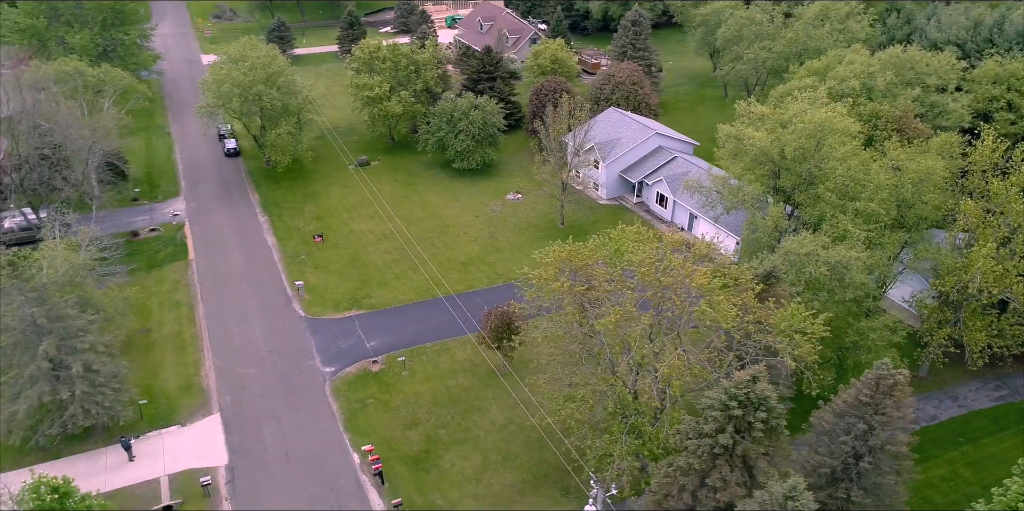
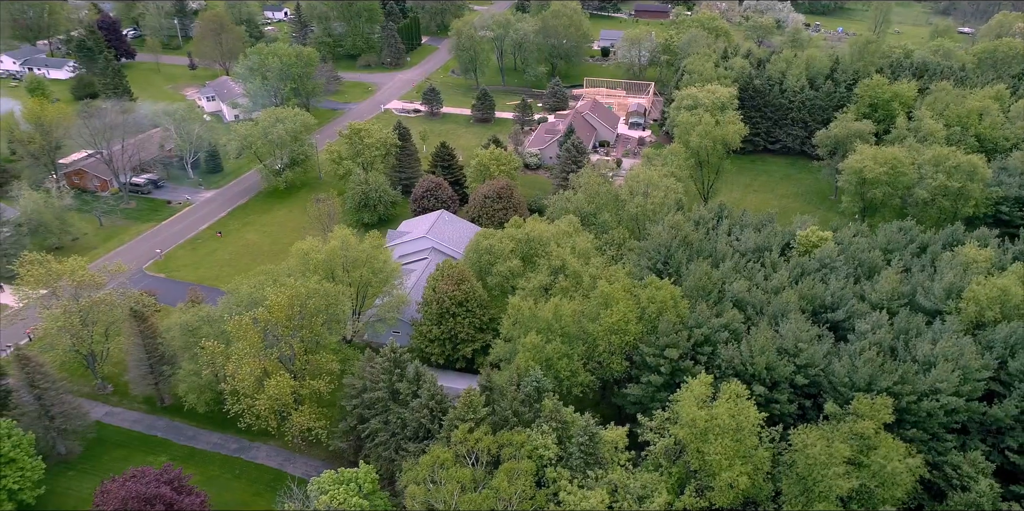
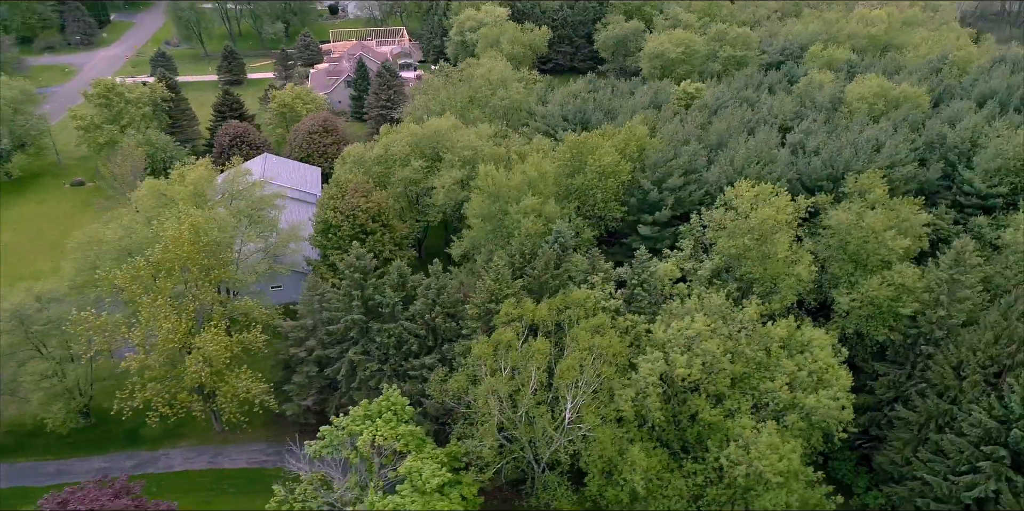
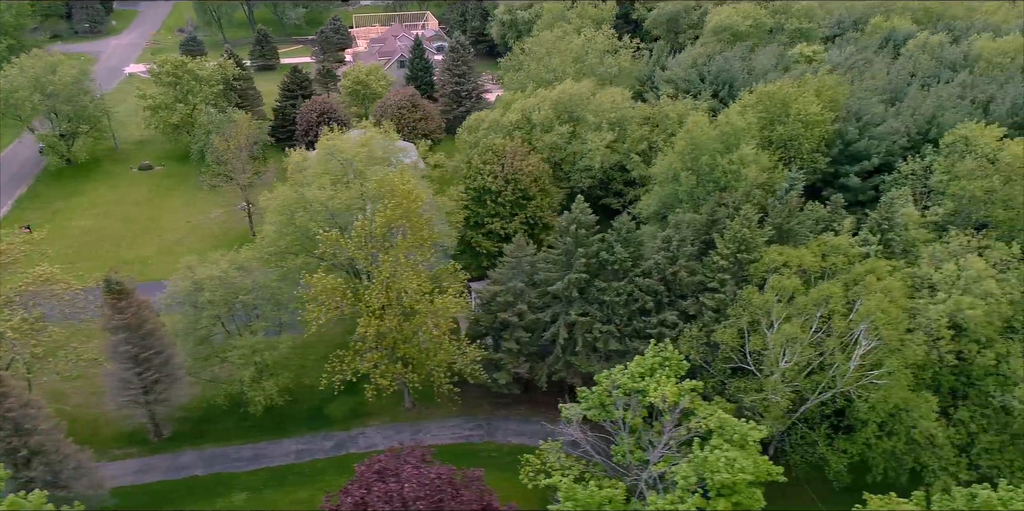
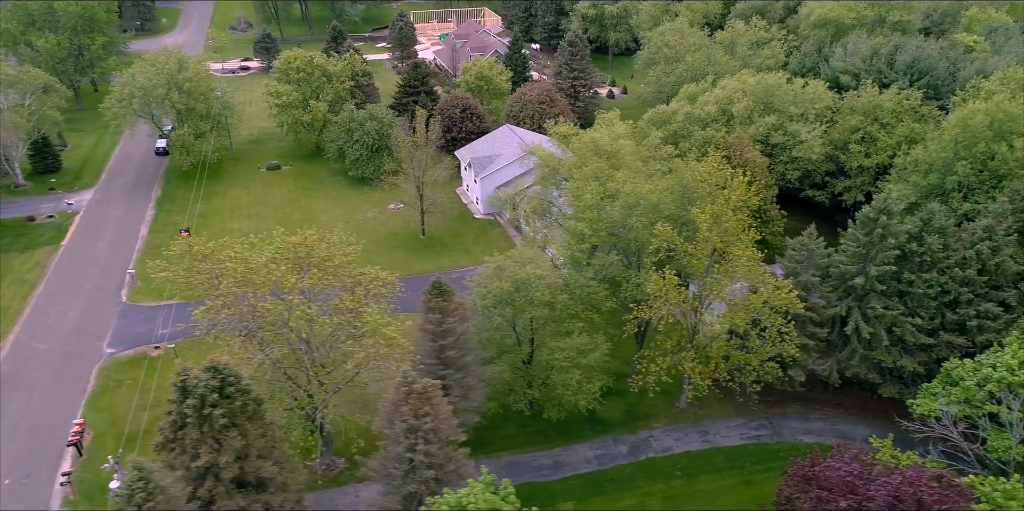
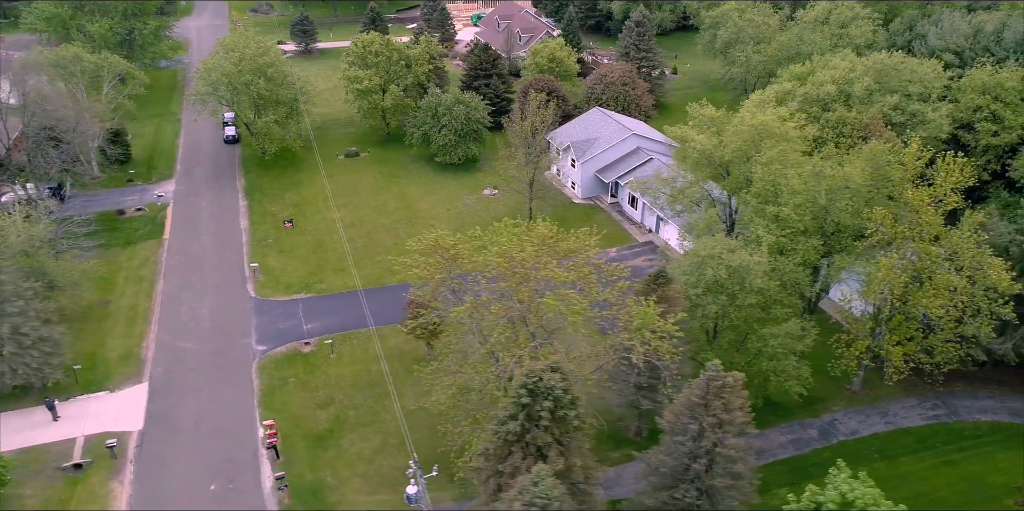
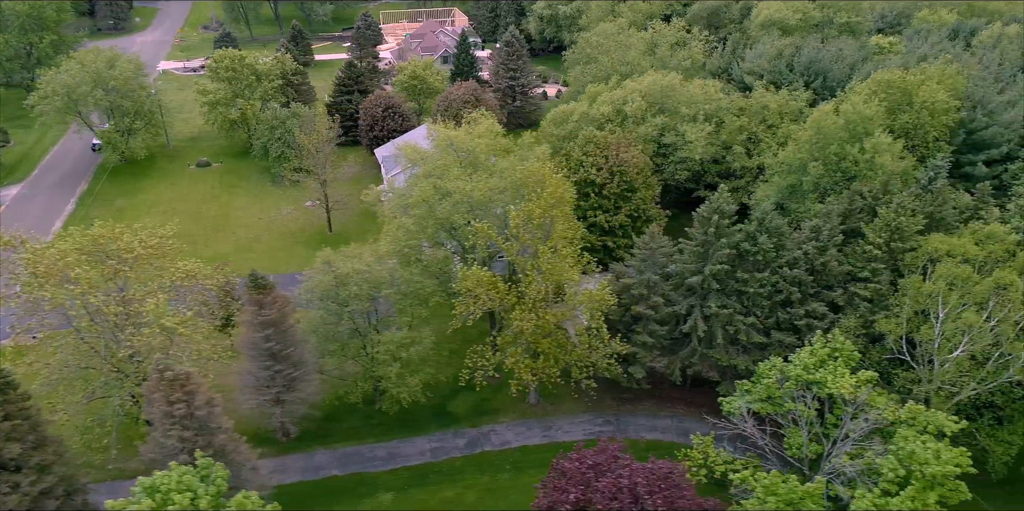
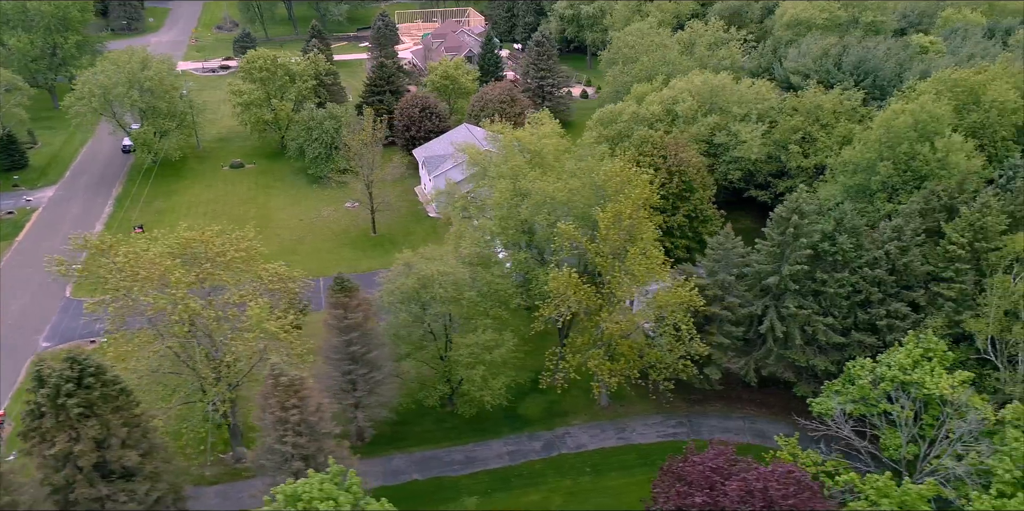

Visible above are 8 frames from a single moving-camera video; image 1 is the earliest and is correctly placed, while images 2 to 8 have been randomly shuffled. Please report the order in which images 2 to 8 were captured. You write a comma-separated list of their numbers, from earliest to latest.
6, 5, 8, 7, 4, 3, 2
